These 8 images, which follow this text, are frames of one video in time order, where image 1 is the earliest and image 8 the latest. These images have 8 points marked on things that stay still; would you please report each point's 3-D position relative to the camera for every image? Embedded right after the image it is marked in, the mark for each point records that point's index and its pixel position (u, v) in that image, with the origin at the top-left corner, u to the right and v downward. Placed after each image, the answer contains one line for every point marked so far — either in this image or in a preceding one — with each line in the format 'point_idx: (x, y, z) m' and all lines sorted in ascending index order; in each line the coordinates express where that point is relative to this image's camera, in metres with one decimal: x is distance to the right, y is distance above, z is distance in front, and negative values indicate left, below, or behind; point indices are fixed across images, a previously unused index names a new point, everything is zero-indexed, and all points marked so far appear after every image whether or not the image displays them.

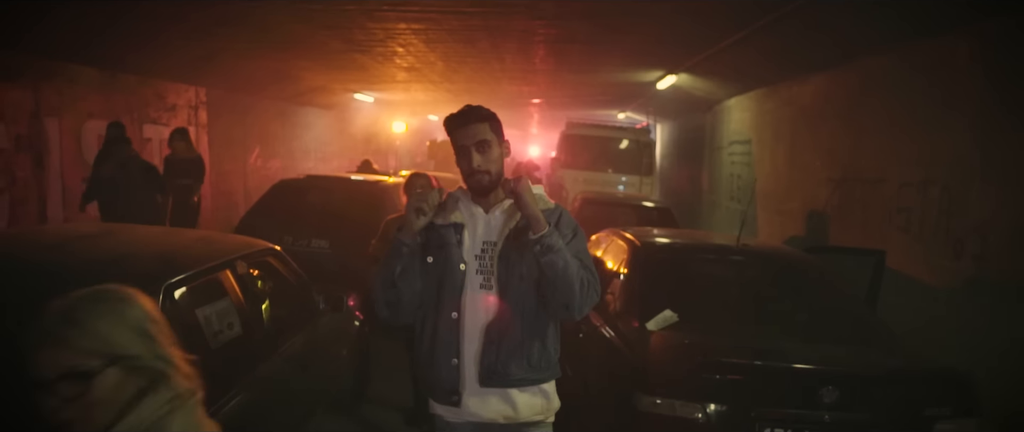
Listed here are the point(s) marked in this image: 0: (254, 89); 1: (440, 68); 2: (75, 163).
0: (-6.2, +3.0, +16.9) m
1: (-1.4, +2.8, +13.5) m
2: (-6.4, +0.8, +10.5) m
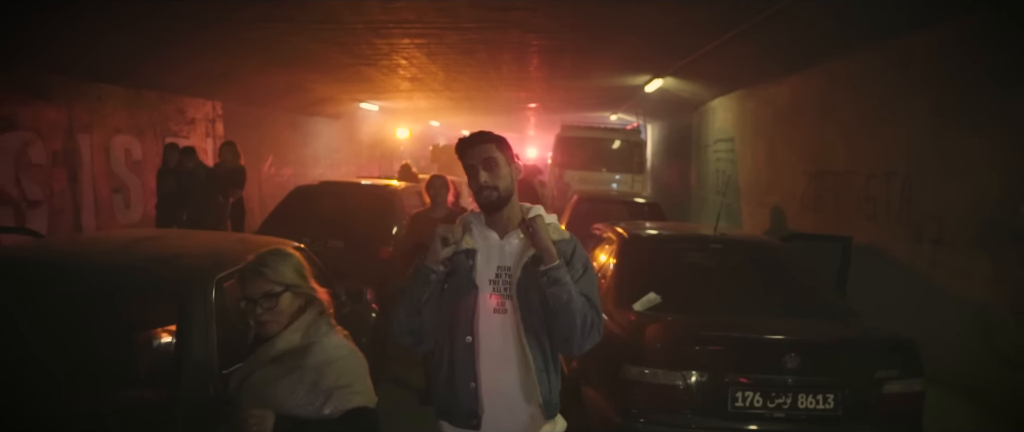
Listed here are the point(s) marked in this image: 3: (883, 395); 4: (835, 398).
0: (-6.1, +2.8, +17.6) m
1: (-1.4, +2.8, +14.2) m
2: (-6.4, +0.6, +11.3) m
3: (+1.8, -0.9, +3.5) m
4: (+1.6, -0.9, +3.5) m
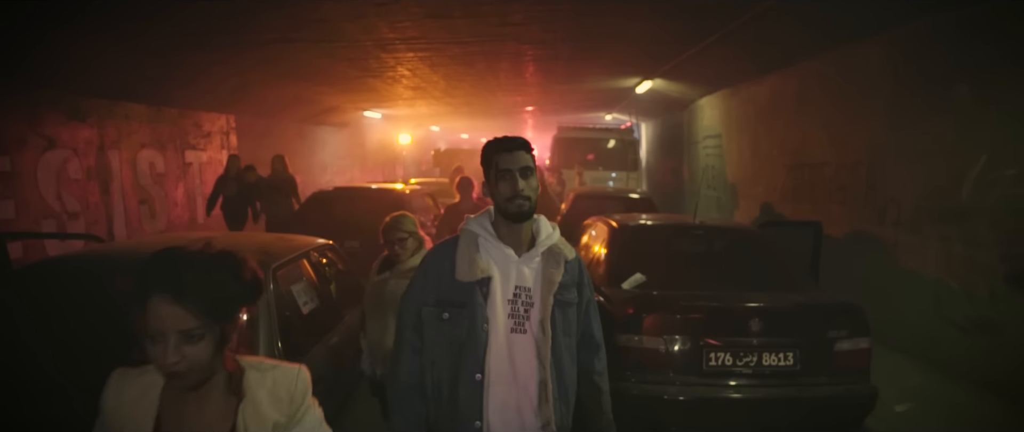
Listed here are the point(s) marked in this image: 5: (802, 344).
0: (-6.1, +2.6, +18.4) m
1: (-1.4, +2.7, +14.9) m
2: (-6.4, +0.4, +12.1) m
3: (+1.8, -0.8, +4.2) m
4: (+1.6, -0.8, +4.2) m
5: (+1.7, -0.7, +4.2) m
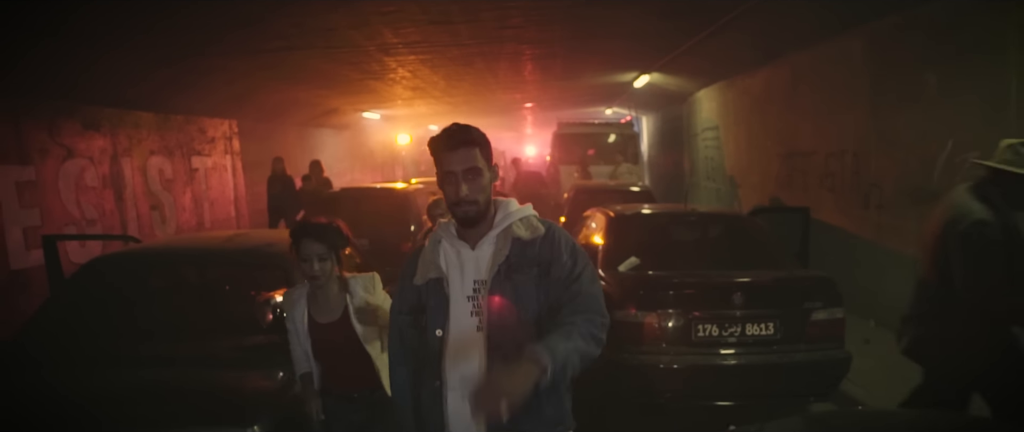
0: (-6.2, +2.6, +18.8) m
1: (-1.4, +2.8, +15.4) m
2: (-6.4, +0.4, +12.5) m
3: (+1.9, -0.7, +4.7) m
4: (+1.7, -0.7, +4.7) m
5: (+1.7, -0.6, +4.7) m
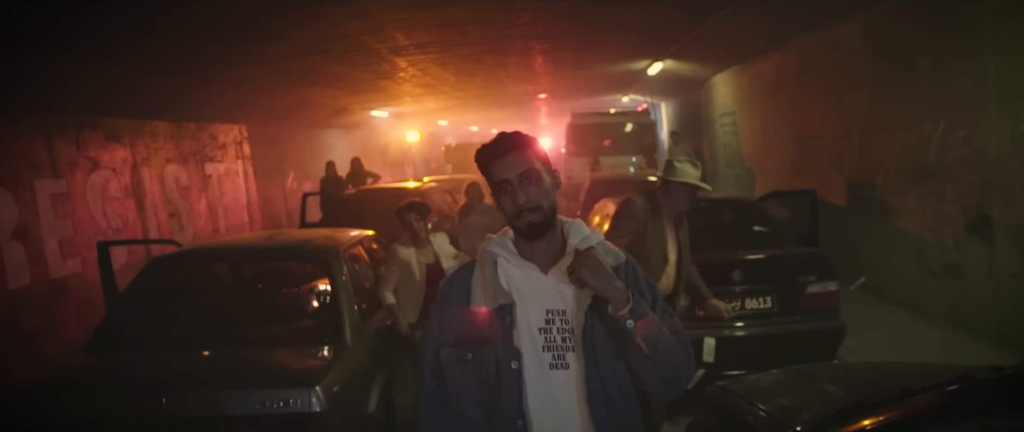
0: (-6.0, +2.5, +19.2) m
1: (-1.4, +2.9, +15.7) m
2: (-6.2, +0.2, +12.9) m
3: (+2.0, -0.5, +5.0) m
4: (+1.8, -0.6, +5.0) m
5: (+1.9, -0.5, +5.0) m
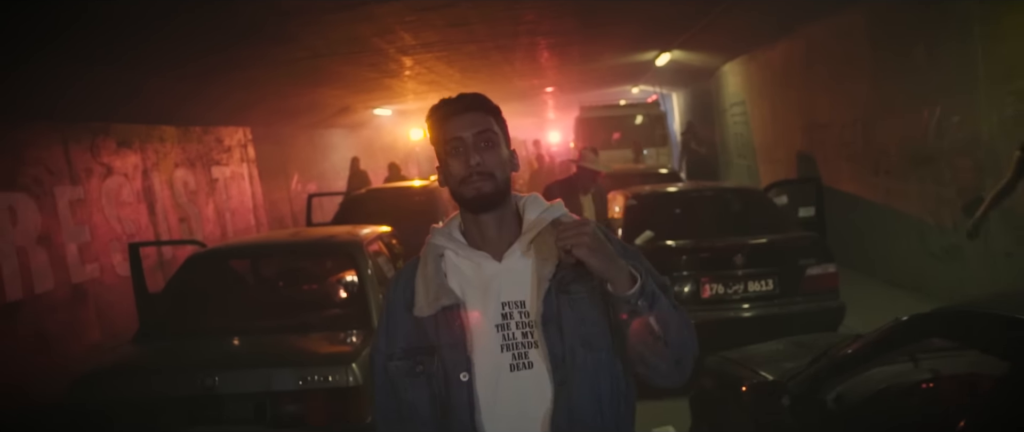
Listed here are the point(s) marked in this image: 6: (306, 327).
0: (-6.0, +2.5, +19.4) m
1: (-1.3, +2.9, +15.9) m
2: (-6.1, +0.2, +13.1) m
3: (+2.1, -0.4, +5.2) m
4: (+1.9, -0.5, +5.2) m
5: (+2.0, -0.4, +5.2) m
6: (-1.3, -0.7, +4.5) m
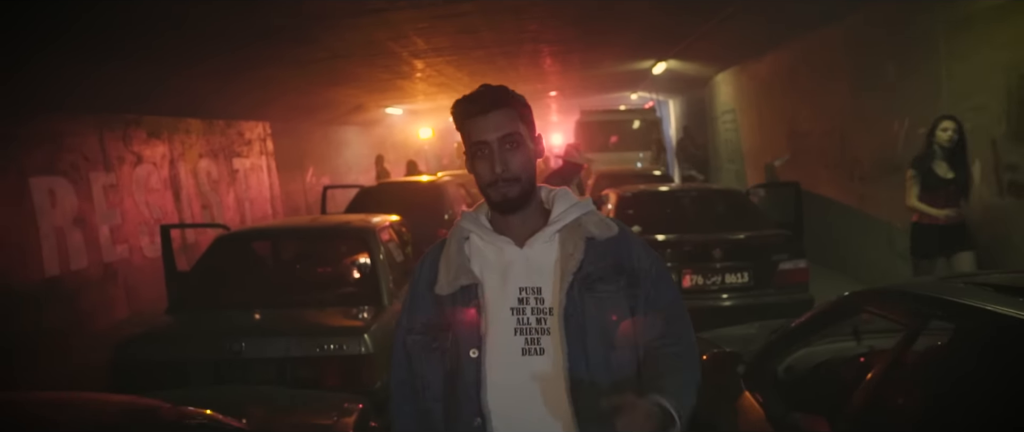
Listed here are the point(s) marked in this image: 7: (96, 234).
0: (-5.7, +2.7, +20.0) m
1: (-1.1, +3.0, +16.4) m
2: (-6.0, +0.4, +13.7) m
3: (+2.1, -0.4, +5.7) m
4: (+1.9, -0.5, +5.7) m
5: (+1.9, -0.4, +5.7) m
6: (-1.3, -0.6, +5.0) m
7: (-5.3, -0.2, +9.3) m
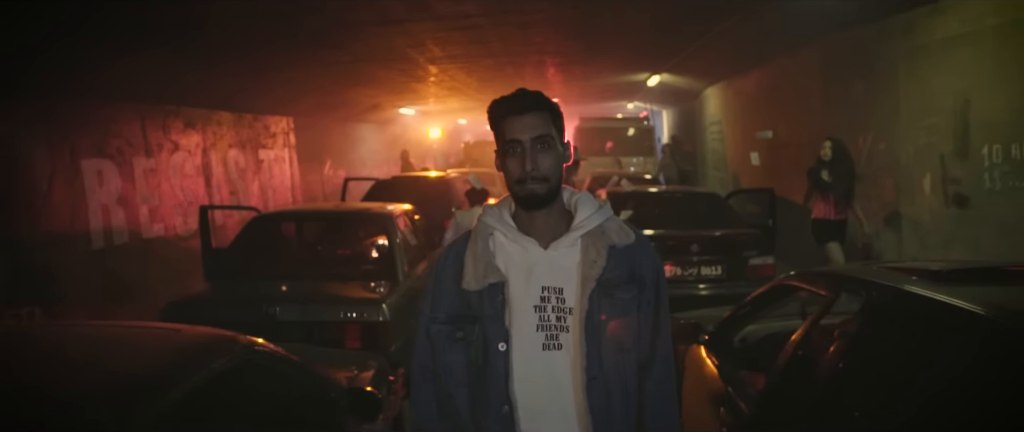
0: (-5.3, +3.0, +20.8) m
1: (-0.7, +3.1, +17.2) m
2: (-5.8, +0.7, +14.5) m
3: (+2.1, -0.4, +6.4) m
4: (+1.9, -0.5, +6.4) m
5: (+1.9, -0.4, +6.4) m
6: (-1.3, -0.5, +5.7) m
7: (-5.3, 0.0, +10.1) m
